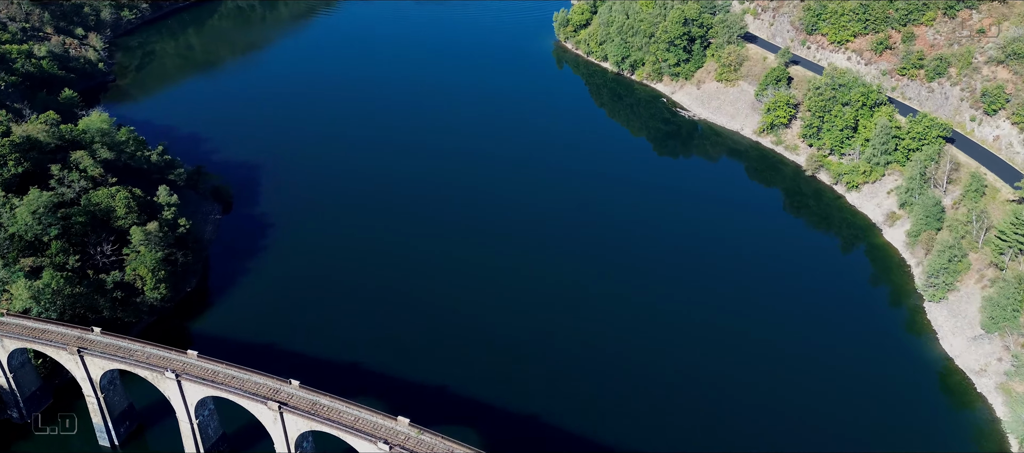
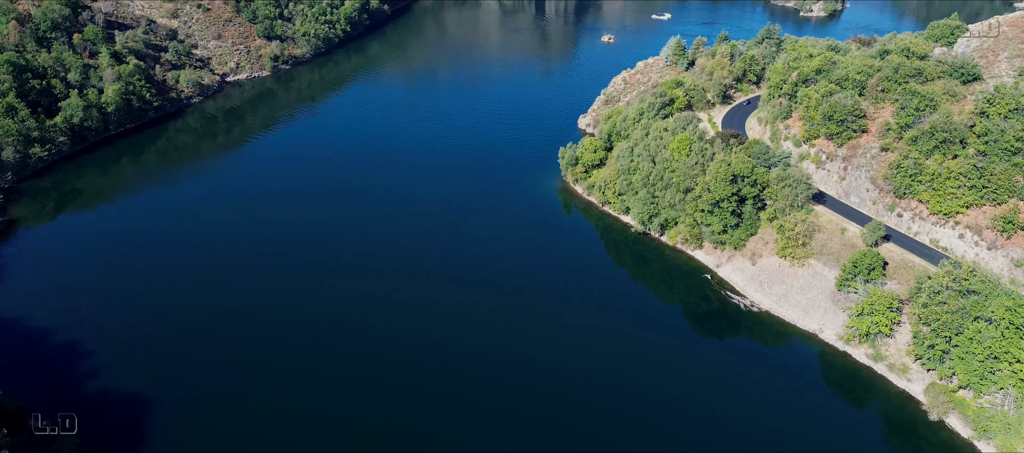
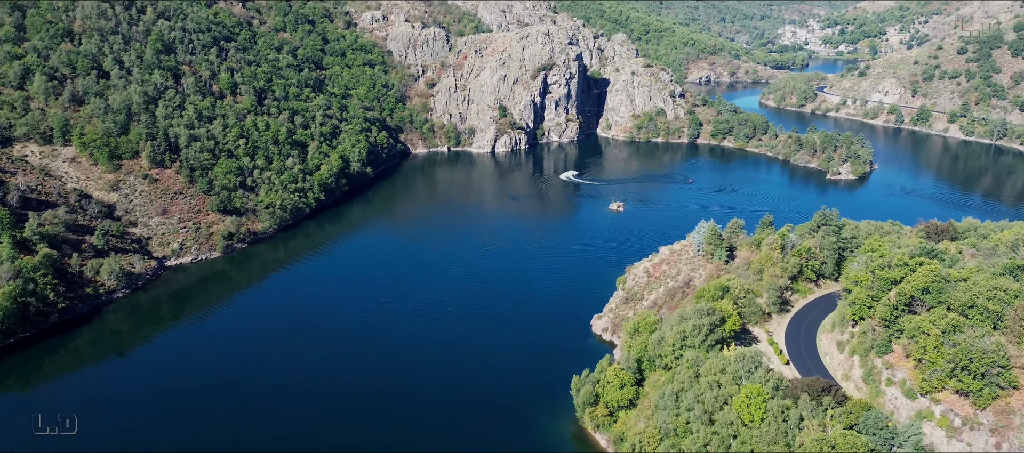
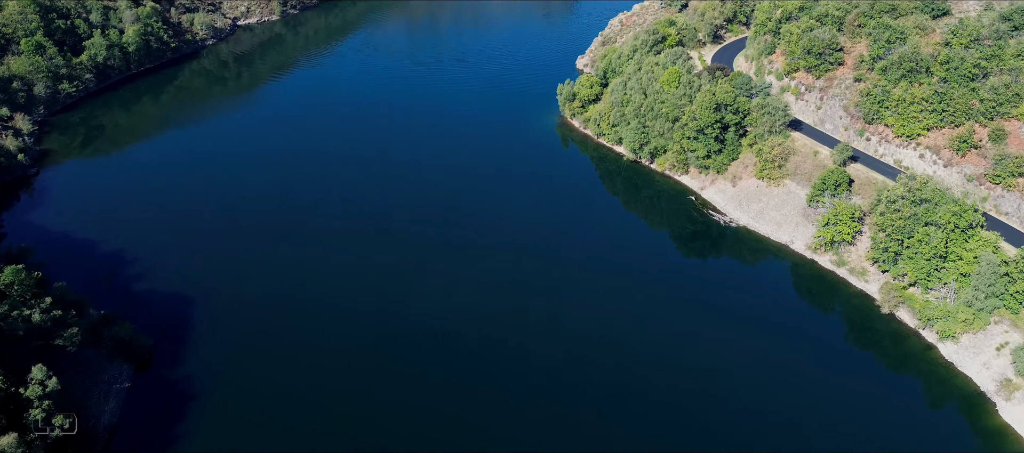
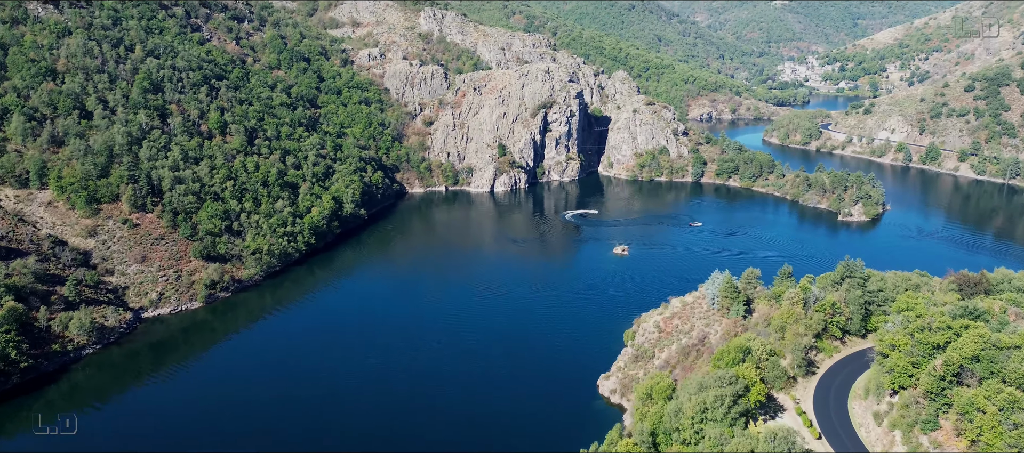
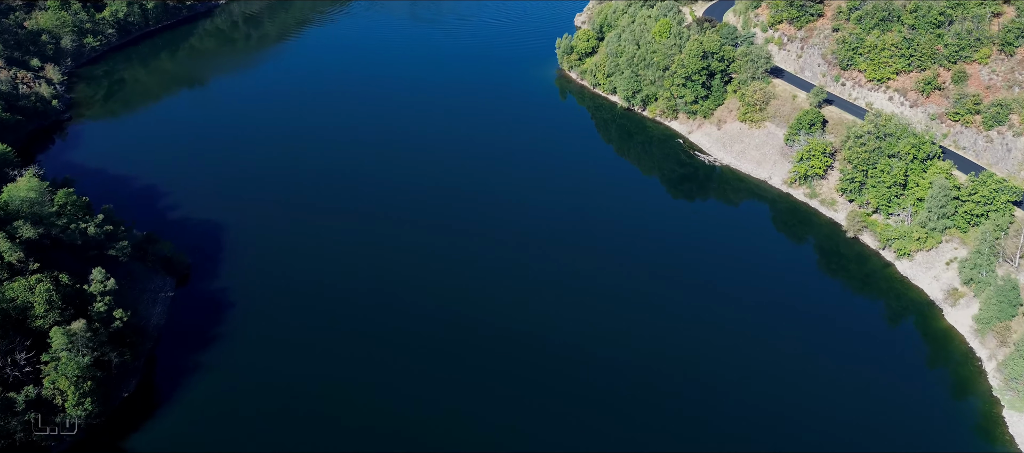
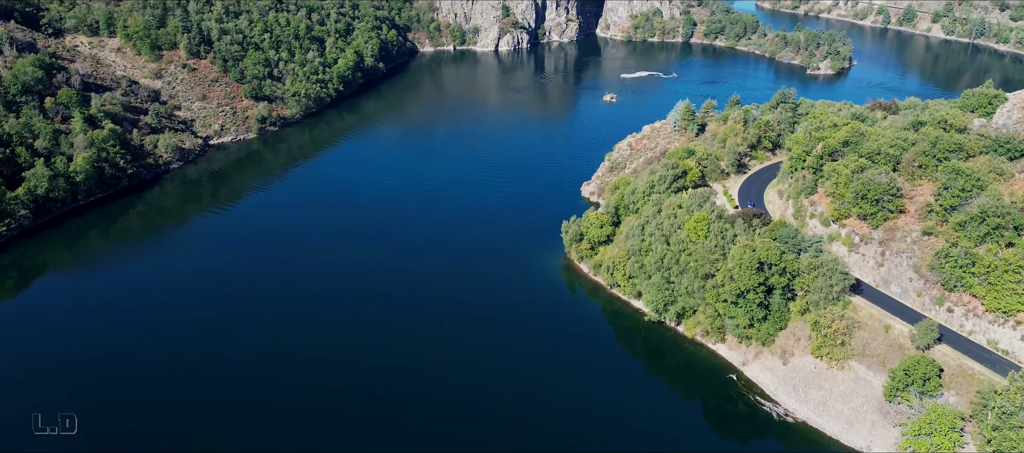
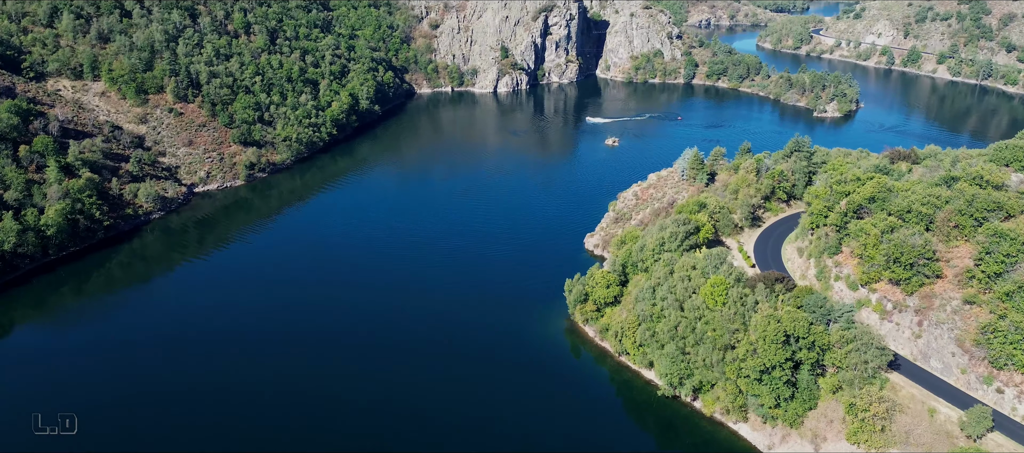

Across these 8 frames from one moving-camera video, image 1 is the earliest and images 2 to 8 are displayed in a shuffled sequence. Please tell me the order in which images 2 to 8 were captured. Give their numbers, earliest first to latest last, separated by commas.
6, 4, 2, 7, 8, 3, 5
